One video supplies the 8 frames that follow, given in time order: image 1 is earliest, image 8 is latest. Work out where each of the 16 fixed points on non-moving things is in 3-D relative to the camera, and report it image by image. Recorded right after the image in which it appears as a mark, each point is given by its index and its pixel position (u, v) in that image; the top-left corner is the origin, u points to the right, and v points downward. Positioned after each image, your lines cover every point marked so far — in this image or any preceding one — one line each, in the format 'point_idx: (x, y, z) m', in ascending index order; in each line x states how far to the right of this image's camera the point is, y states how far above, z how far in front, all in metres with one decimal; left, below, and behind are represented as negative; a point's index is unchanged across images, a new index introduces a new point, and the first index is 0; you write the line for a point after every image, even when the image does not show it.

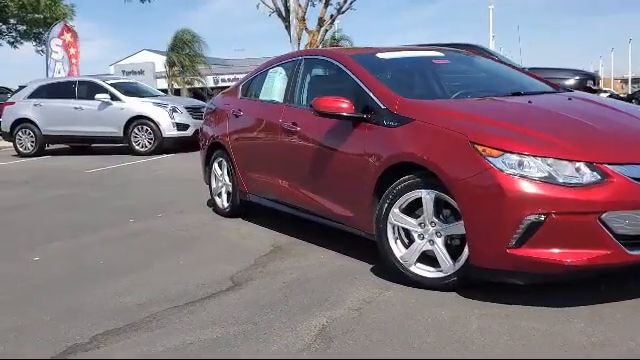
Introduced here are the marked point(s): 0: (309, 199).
0: (-0.1, -0.2, +5.4) m
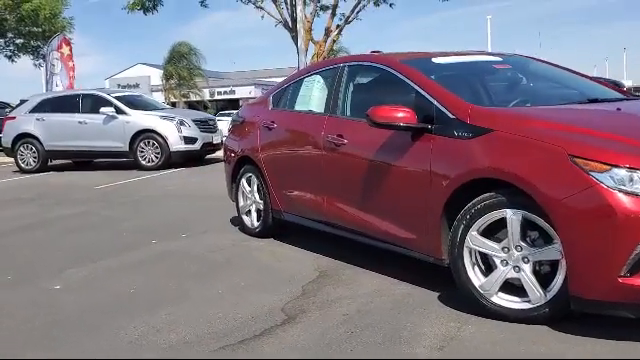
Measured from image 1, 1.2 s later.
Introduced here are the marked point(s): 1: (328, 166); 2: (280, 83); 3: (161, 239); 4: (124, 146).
0: (+0.3, -0.3, +4.9) m
1: (+0.1, +0.1, +5.3) m
2: (-0.4, +1.0, +6.5) m
3: (-1.8, -0.7, +6.9) m
4: (-4.9, +0.9, +15.3) m
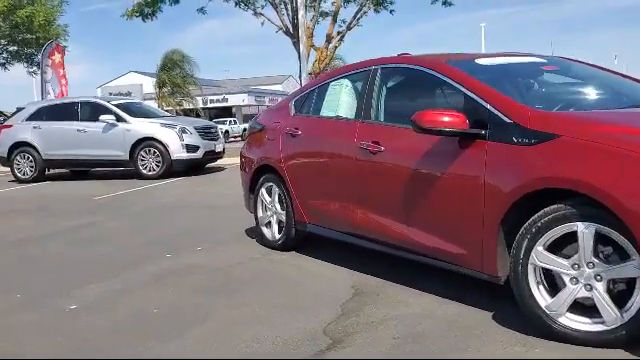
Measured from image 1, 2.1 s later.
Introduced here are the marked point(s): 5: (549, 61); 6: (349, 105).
0: (+0.6, -0.4, +4.6) m
1: (+0.3, 0.0, +4.9) m
2: (-0.2, +0.9, +6.1) m
3: (-1.5, -0.8, +6.5) m
4: (-4.8, +0.6, +14.9) m
5: (+1.8, +0.9, +4.9) m
6: (+0.3, +0.7, +5.4) m
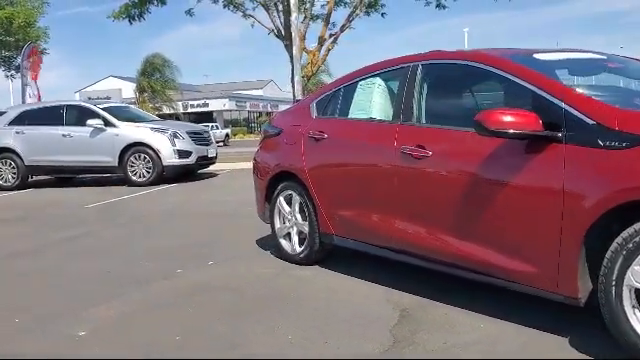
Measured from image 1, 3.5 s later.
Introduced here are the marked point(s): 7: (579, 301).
0: (+0.9, -0.5, +4.1) m
1: (+0.6, 0.0, +4.5) m
2: (+0.1, +0.9, +5.6) m
3: (-1.3, -0.9, +6.0) m
4: (-4.9, +0.5, +14.2) m
5: (+2.1, +0.9, +4.4) m
6: (+0.5, +0.6, +4.9) m
7: (+1.5, -0.7, +3.4) m
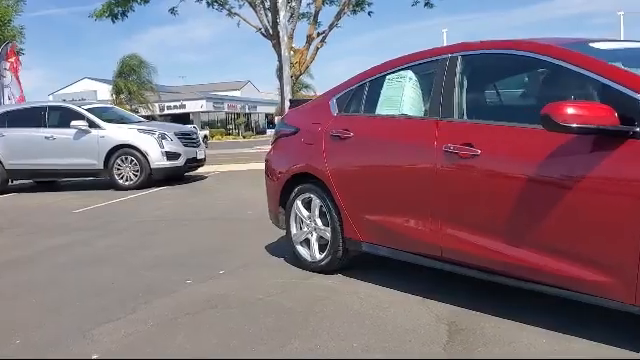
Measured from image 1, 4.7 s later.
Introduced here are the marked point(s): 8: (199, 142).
0: (+1.1, -0.5, +3.8) m
1: (+0.8, 0.0, +4.1) m
2: (+0.2, +0.8, +5.3) m
3: (-1.1, -0.9, +5.5) m
4: (-5.0, +0.4, +13.6) m
5: (+2.3, +0.9, +4.1) m
6: (+0.7, +0.6, +4.5) m
7: (+1.7, -0.7, +3.1) m
8: (-3.0, +0.9, +14.8) m
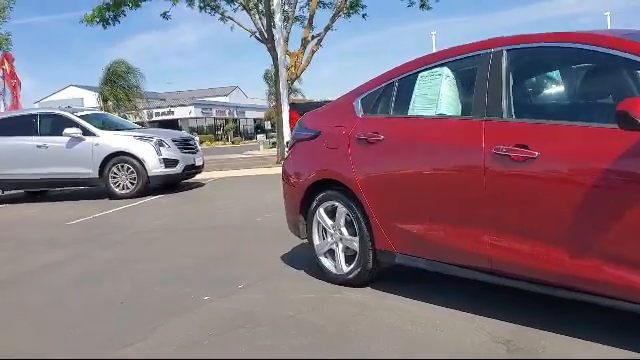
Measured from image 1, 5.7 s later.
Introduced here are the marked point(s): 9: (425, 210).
0: (+1.4, -0.5, +3.4) m
1: (+1.1, -0.1, +3.8) m
2: (+0.4, +0.8, +4.9) m
3: (-0.9, -1.0, +5.2) m
4: (-5.0, +0.2, +13.2) m
5: (+2.5, +0.9, +3.8) m
6: (+0.9, +0.6, +4.2) m
7: (+2.0, -0.7, +2.7) m
8: (-2.9, +0.8, +14.4) m
9: (+0.7, -0.2, +4.2) m
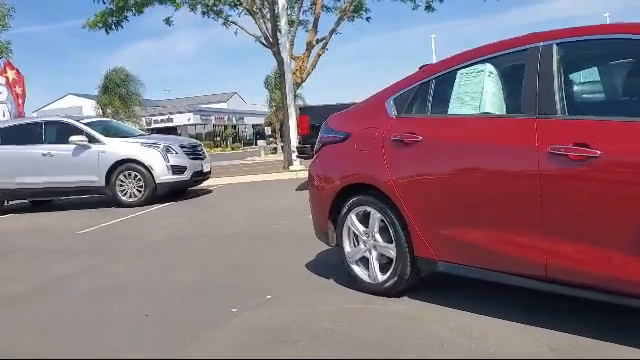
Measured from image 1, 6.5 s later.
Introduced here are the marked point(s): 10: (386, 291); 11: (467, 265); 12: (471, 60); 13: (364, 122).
0: (+1.6, -0.5, +3.2) m
1: (+1.3, -0.1, +3.5) m
2: (+0.7, +0.8, +4.7) m
3: (-0.6, -1.0, +4.9) m
4: (-4.7, 0.0, +13.0) m
5: (+2.8, +0.9, +3.6) m
6: (+1.2, +0.5, +4.0) m
7: (+2.3, -0.7, +2.5) m
8: (-2.7, +0.6, +14.2) m
9: (+1.0, -0.2, +4.0) m
10: (+0.5, -0.9, +4.7) m
11: (+1.0, -0.6, +4.1) m
12: (+1.1, +0.8, +4.2) m
13: (+0.4, +0.5, +4.9) m
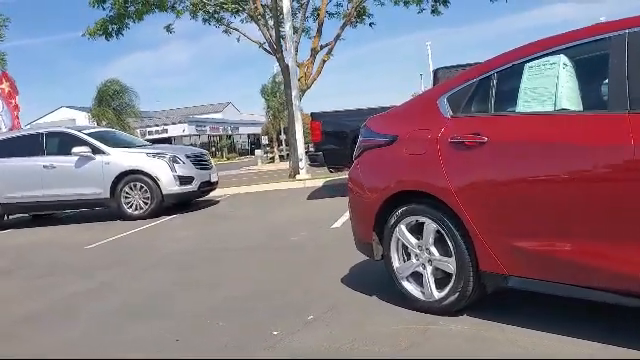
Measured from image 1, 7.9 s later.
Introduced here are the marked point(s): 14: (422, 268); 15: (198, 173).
0: (+2.0, -0.5, +2.8) m
1: (+1.7, -0.1, +3.1) m
2: (+1.0, +0.7, +4.3) m
3: (-0.3, -1.1, +4.5) m
4: (-4.4, -0.2, +12.5) m
5: (+3.1, +0.9, +3.2) m
6: (+1.5, +0.5, +3.5) m
7: (+2.6, -0.7, +2.1) m
8: (-2.5, +0.4, +13.7) m
9: (+1.3, -0.3, +3.5) m
10: (+0.9, -0.9, +4.3) m
11: (+1.4, -0.6, +3.6) m
12: (+1.4, +0.8, +3.8) m
13: (+0.7, +0.4, +4.5) m
14: (+0.7, -0.6, +4.4) m
15: (-2.6, +0.1, +12.9) m
